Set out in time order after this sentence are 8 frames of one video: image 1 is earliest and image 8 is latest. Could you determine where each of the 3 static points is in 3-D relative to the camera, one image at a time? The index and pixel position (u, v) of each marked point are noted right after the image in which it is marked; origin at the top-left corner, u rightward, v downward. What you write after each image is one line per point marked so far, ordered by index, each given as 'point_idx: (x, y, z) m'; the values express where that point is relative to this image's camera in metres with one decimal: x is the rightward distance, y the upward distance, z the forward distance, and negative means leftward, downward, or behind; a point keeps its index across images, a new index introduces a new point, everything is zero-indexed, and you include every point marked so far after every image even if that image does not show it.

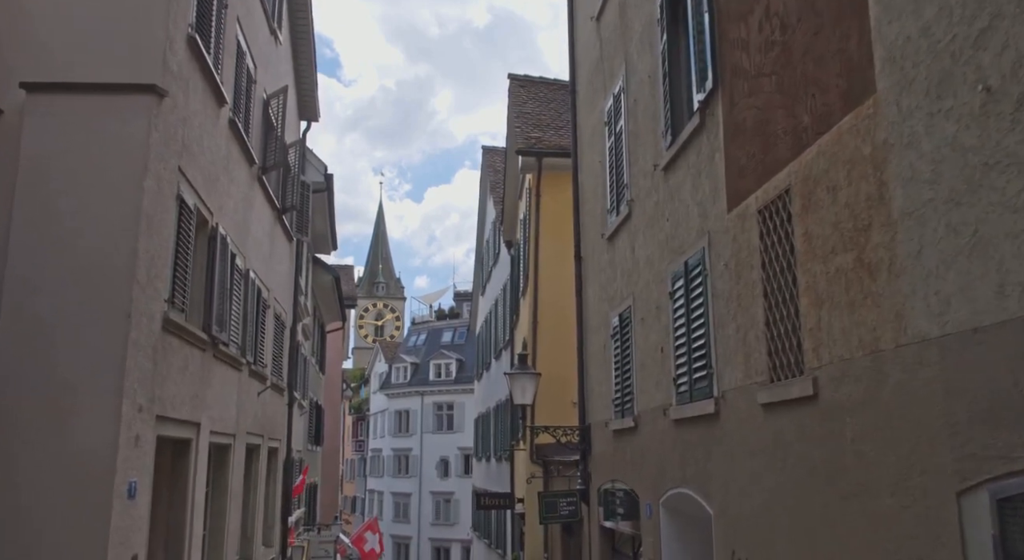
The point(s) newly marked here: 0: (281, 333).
0: (-3.7, -0.9, +14.7) m
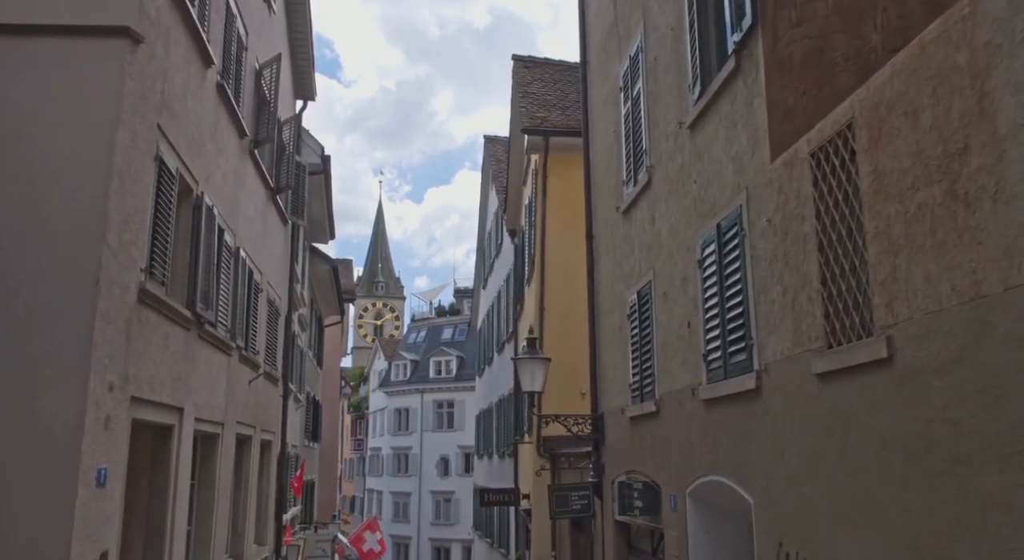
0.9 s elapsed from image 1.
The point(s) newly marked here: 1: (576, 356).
0: (-3.6, -0.6, +14.0) m
1: (+1.0, -1.1, +14.3) m
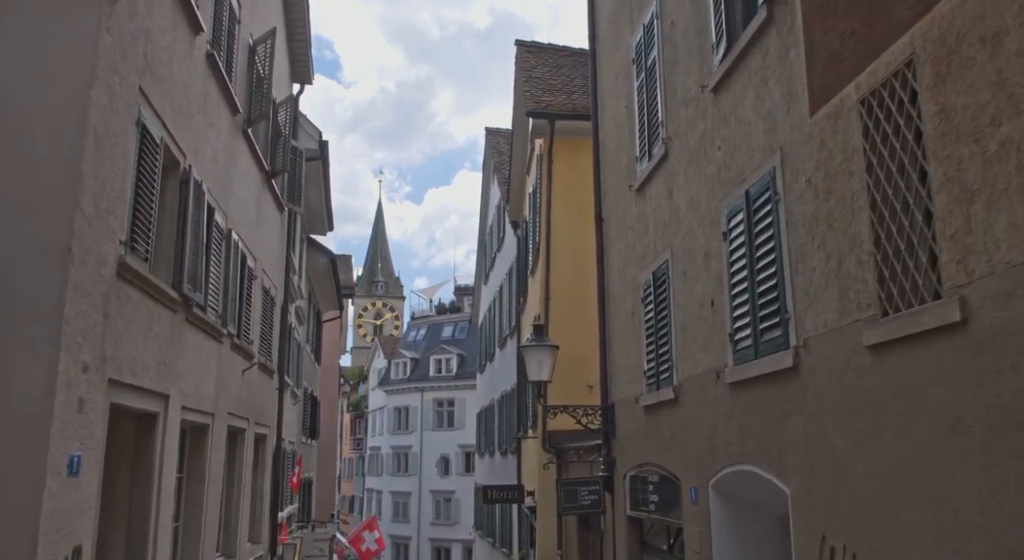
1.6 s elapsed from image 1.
0: (-3.5, -0.4, +13.5) m
1: (+1.1, -0.9, +13.7) m
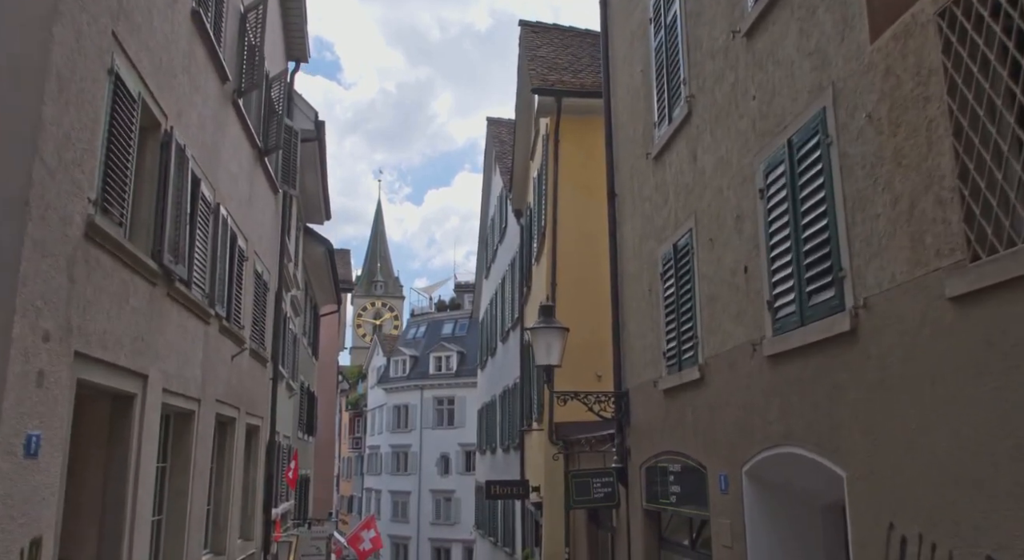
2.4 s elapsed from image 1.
0: (-3.5, -0.2, +12.9) m
1: (+1.2, -0.7, +13.1) m
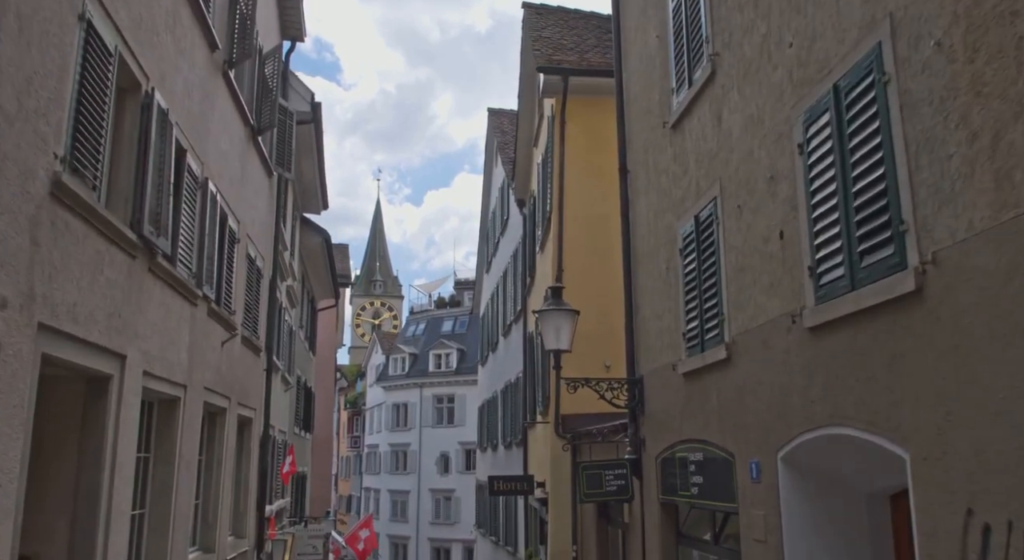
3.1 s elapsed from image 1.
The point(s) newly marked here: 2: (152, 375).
0: (-3.4, 0.0, +12.3) m
1: (+1.2, -0.5, +12.6) m
2: (-2.8, -0.7, +7.2) m
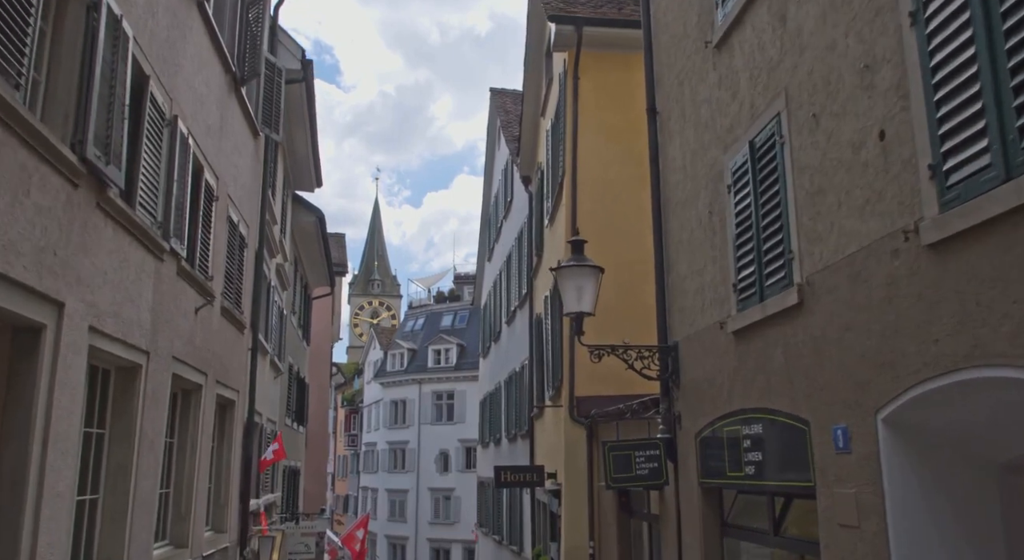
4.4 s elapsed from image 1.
0: (-3.3, +0.3, +11.2) m
1: (+1.3, -0.2, +11.4) m
2: (-2.7, -0.3, +6.1) m
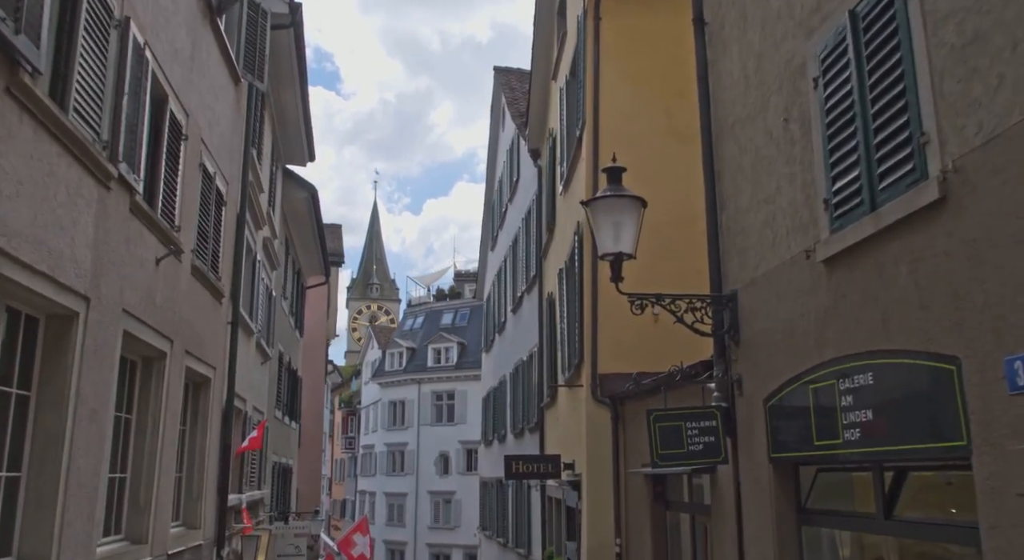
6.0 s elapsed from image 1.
0: (-3.1, +0.8, +9.9) m
1: (+1.5, +0.2, +10.1) m
2: (-2.5, +0.1, +4.7) m
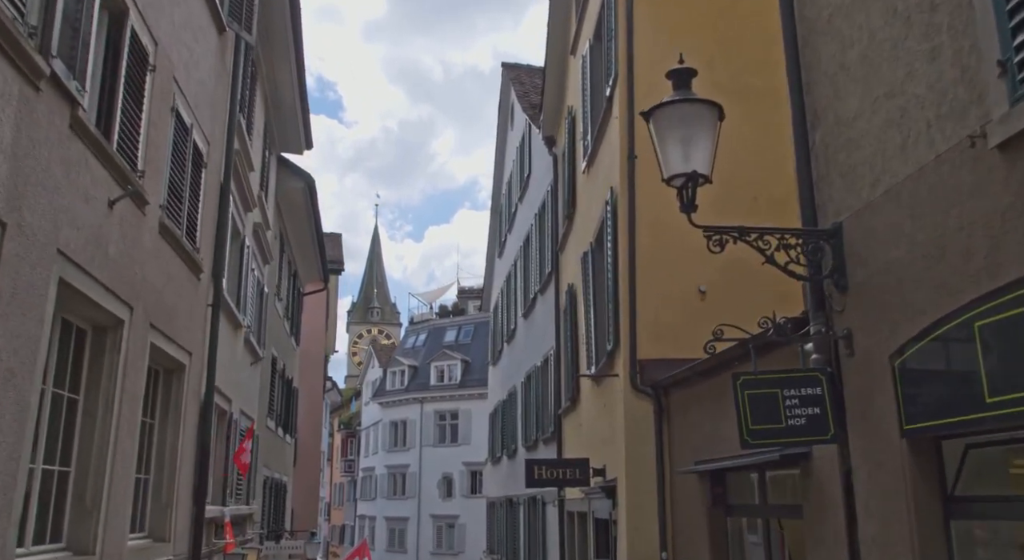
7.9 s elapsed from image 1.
0: (-2.9, +1.0, +8.6) m
1: (+1.7, +0.5, +8.8) m
2: (-2.3, +0.5, +3.4) m
